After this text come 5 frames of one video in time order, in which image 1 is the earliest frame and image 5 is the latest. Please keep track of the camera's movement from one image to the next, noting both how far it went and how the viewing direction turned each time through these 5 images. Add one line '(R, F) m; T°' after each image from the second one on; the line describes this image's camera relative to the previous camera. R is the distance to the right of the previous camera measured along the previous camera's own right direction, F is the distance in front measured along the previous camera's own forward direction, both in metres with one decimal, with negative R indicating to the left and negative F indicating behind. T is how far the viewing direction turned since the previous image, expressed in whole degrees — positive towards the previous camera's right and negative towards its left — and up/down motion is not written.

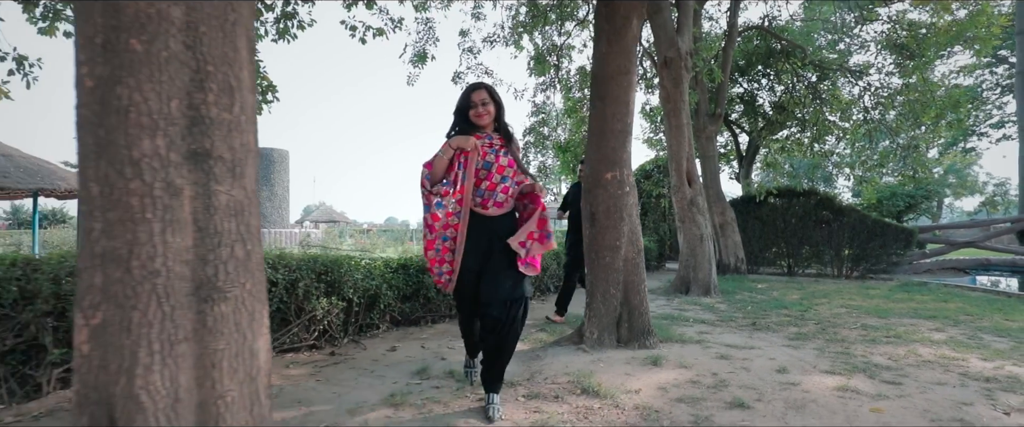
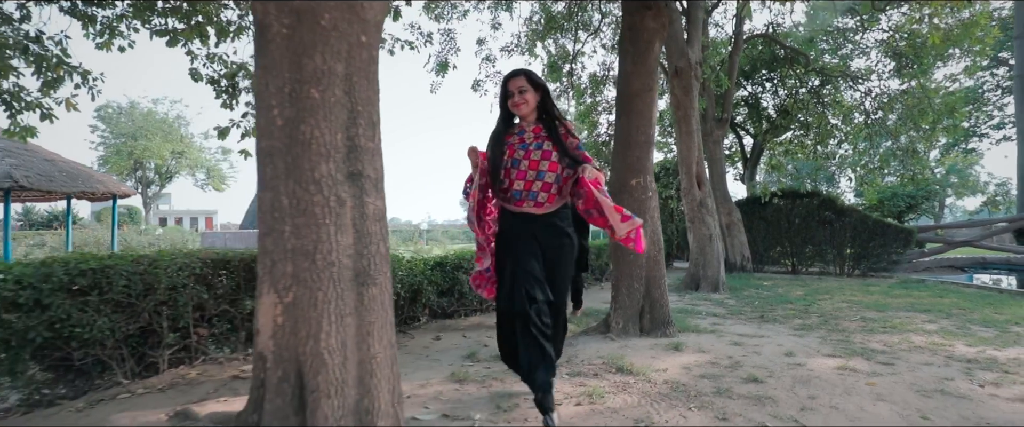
(-0.5, -0.6) m; 0°
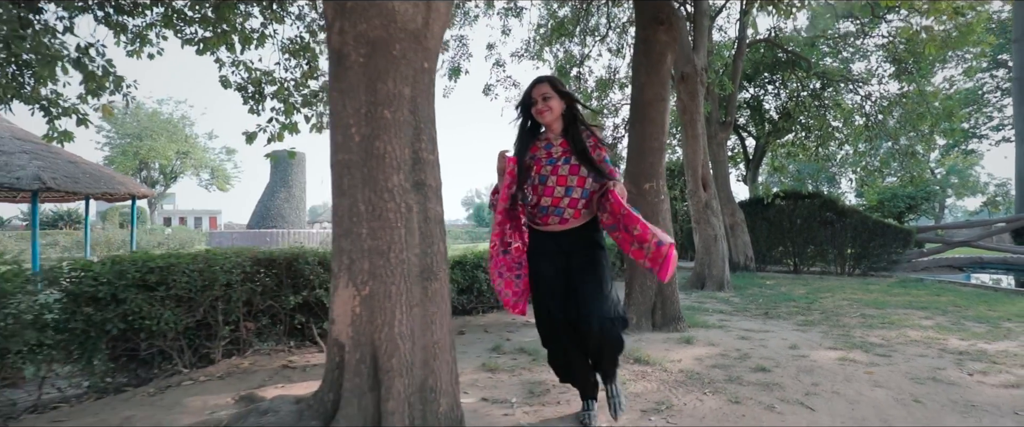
(-0.3, -0.4) m; 0°
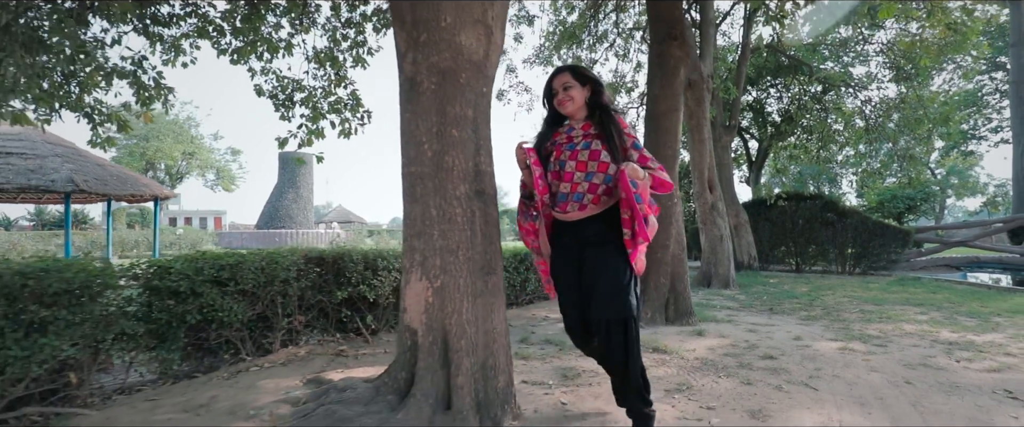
(-0.4, -0.5) m; 0°
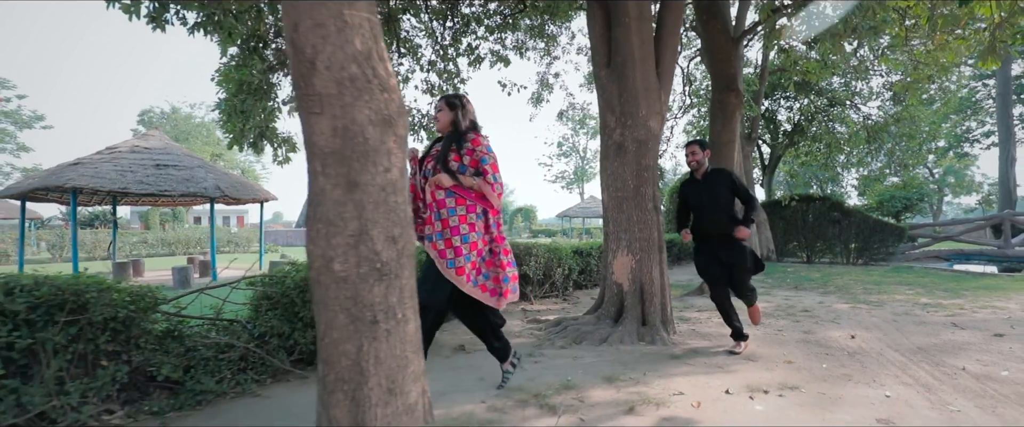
(-2.3, -2.6) m; 0°
